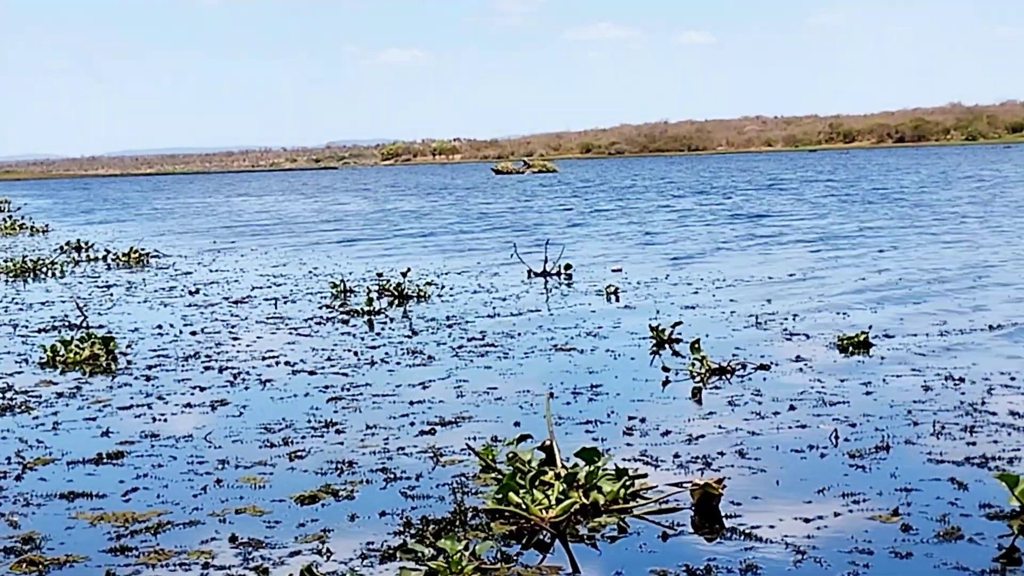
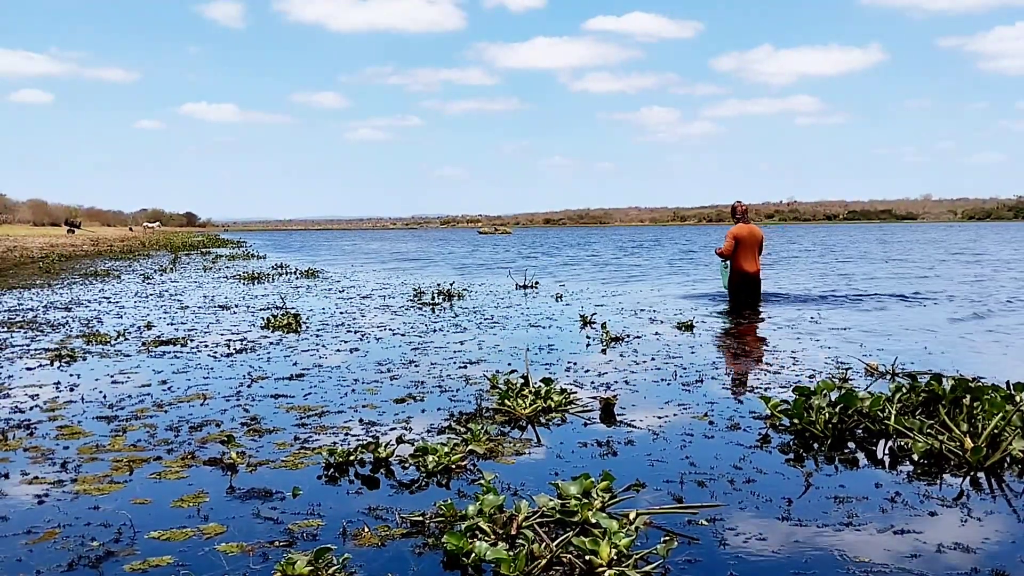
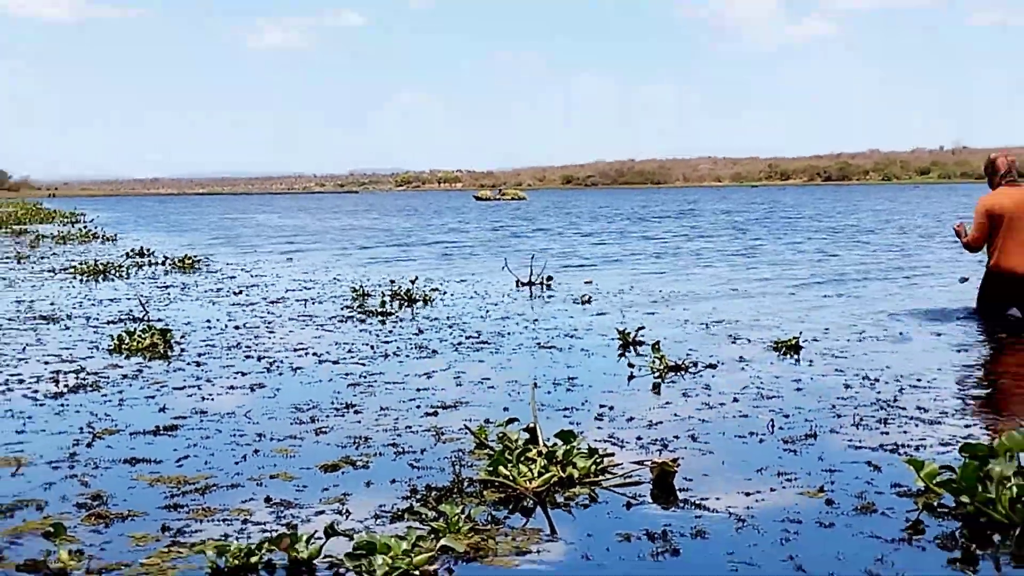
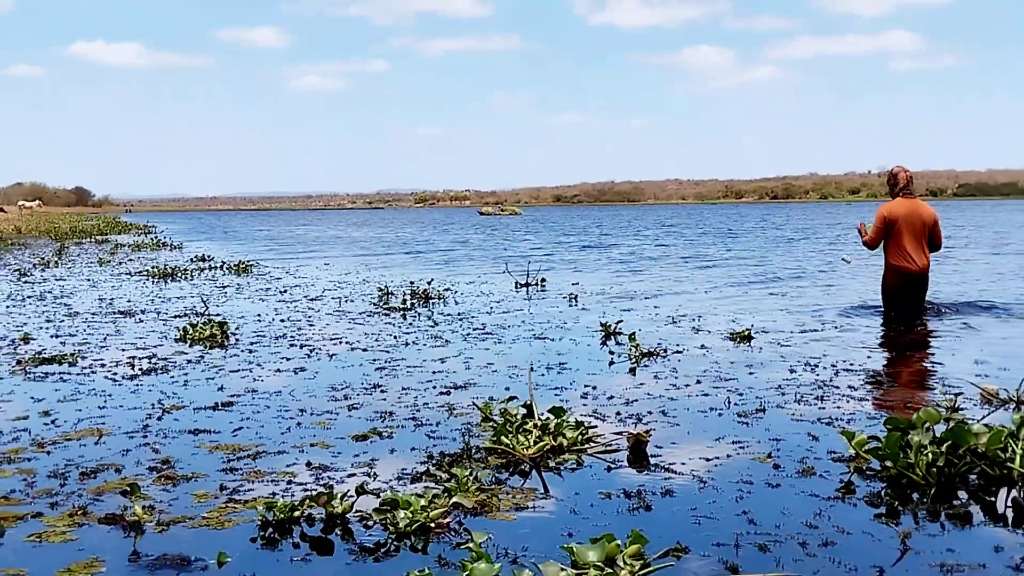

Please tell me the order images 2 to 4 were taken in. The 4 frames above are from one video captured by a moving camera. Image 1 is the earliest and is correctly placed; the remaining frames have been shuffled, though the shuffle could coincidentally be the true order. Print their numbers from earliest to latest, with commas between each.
3, 4, 2
